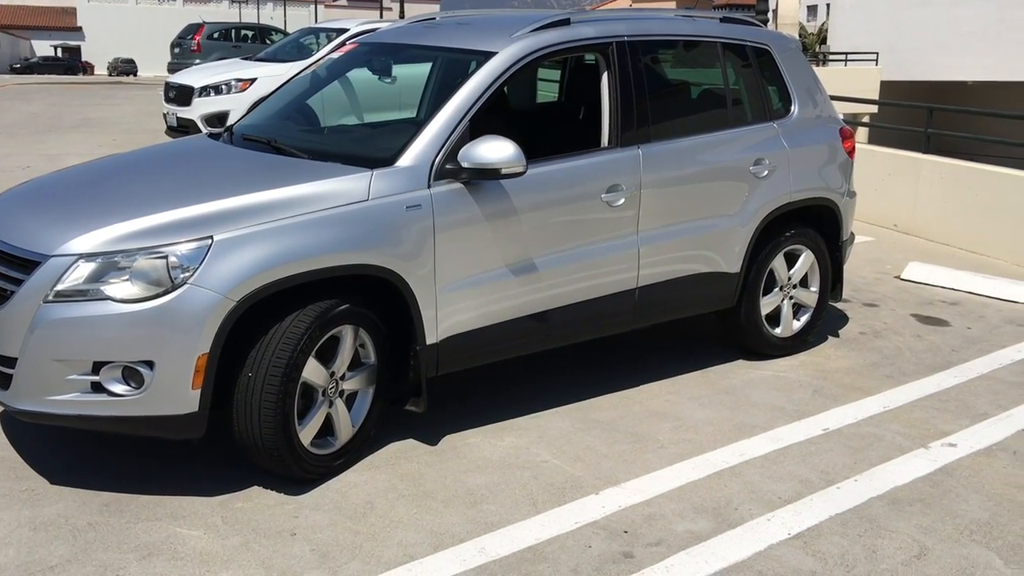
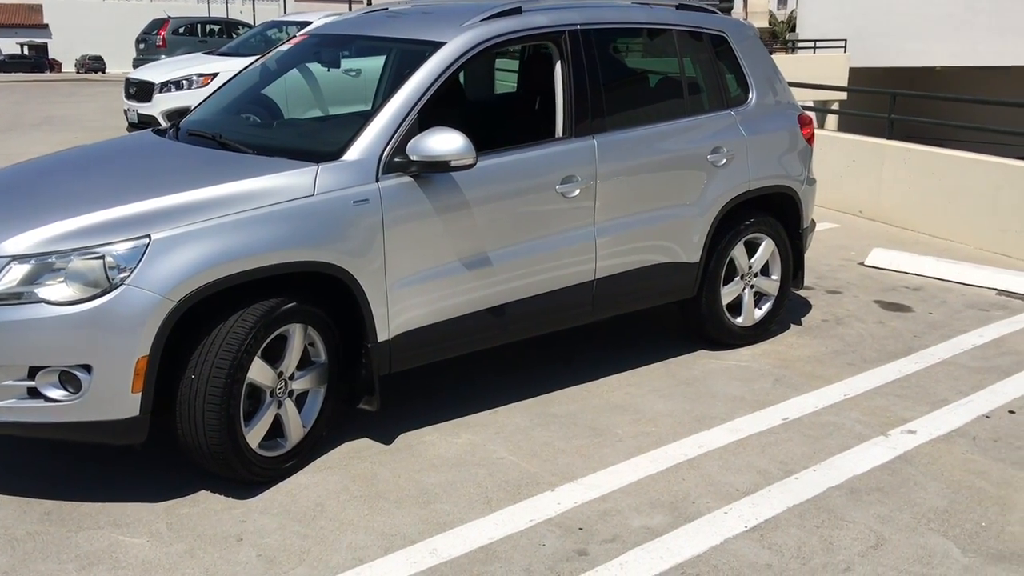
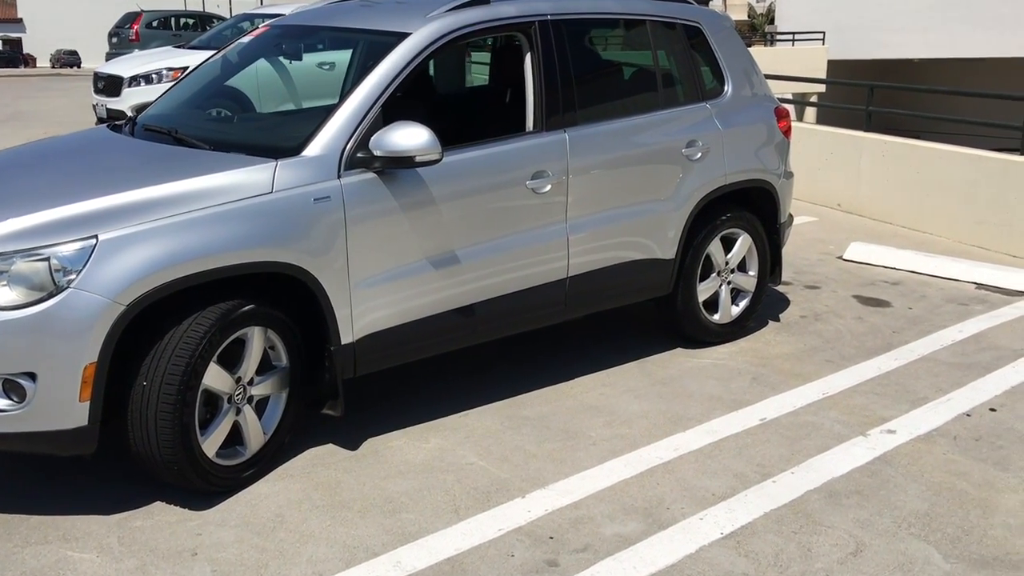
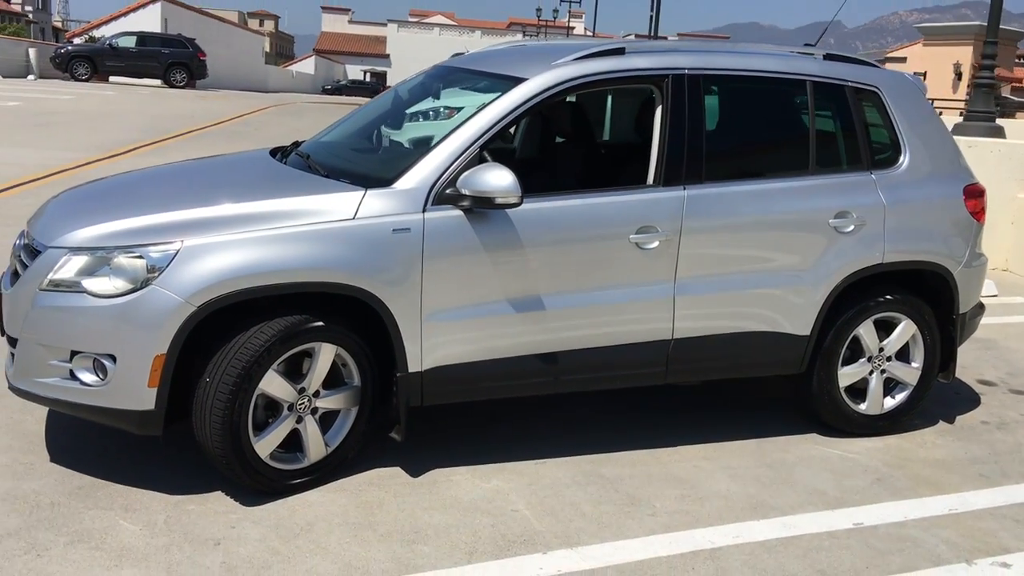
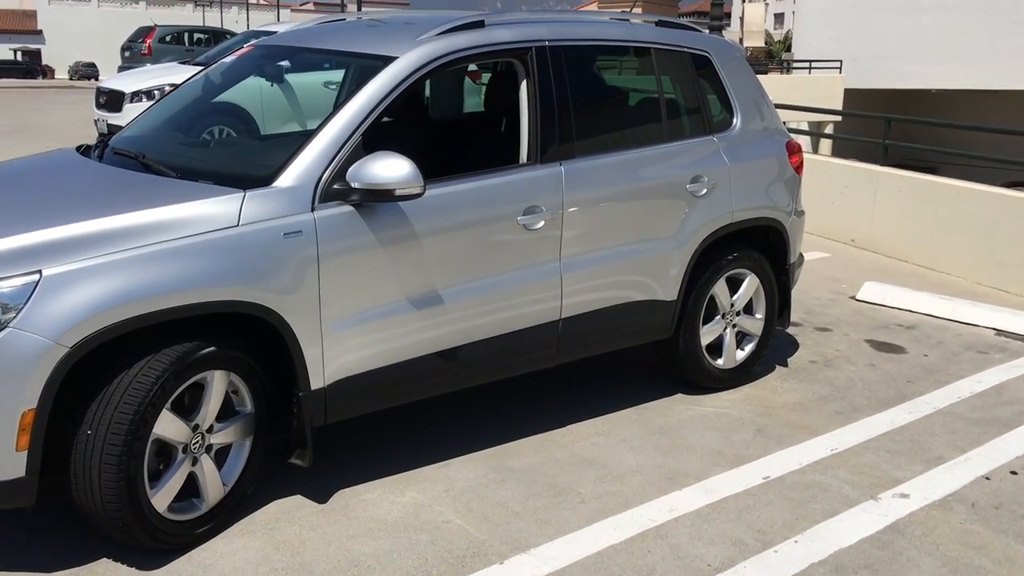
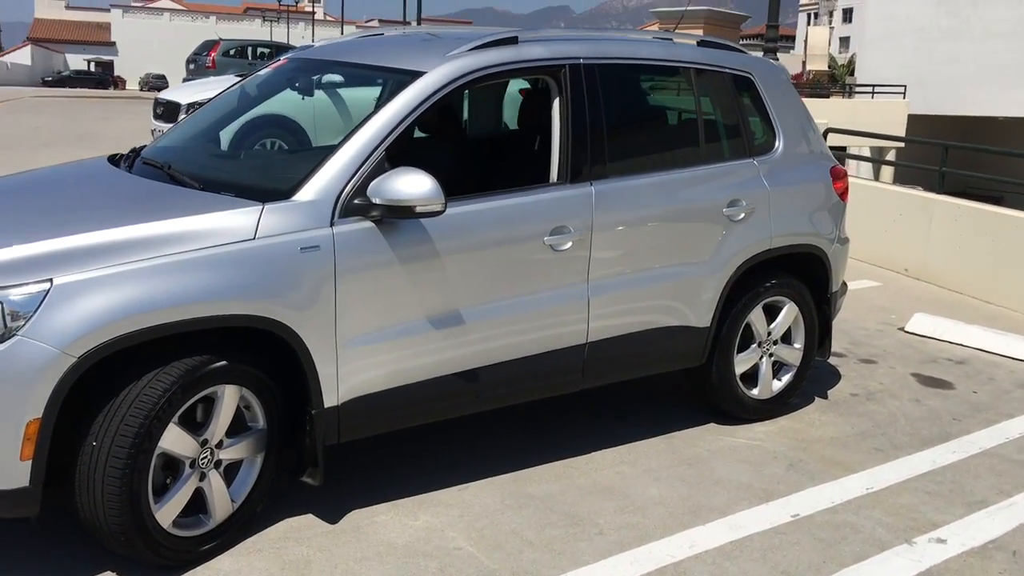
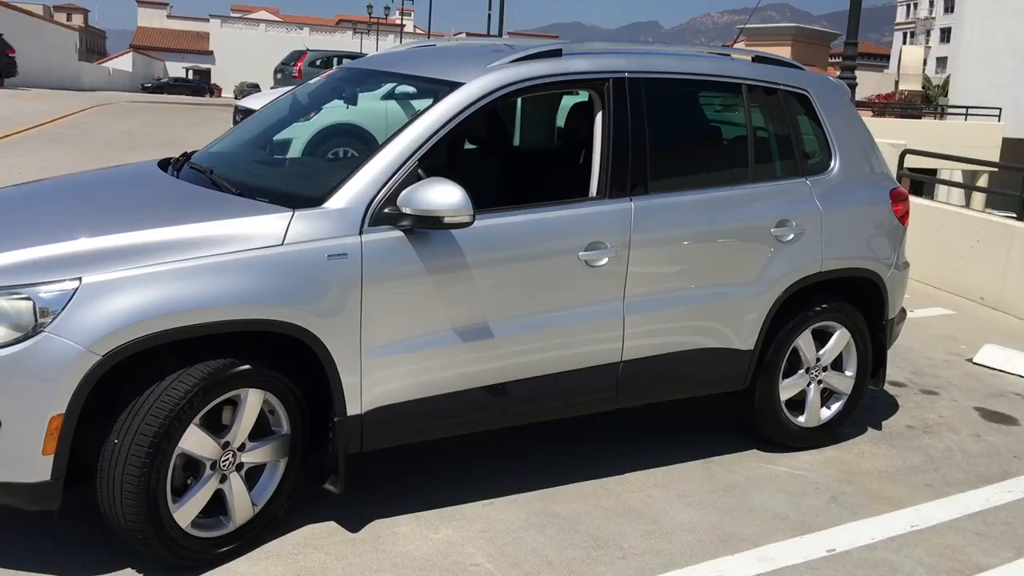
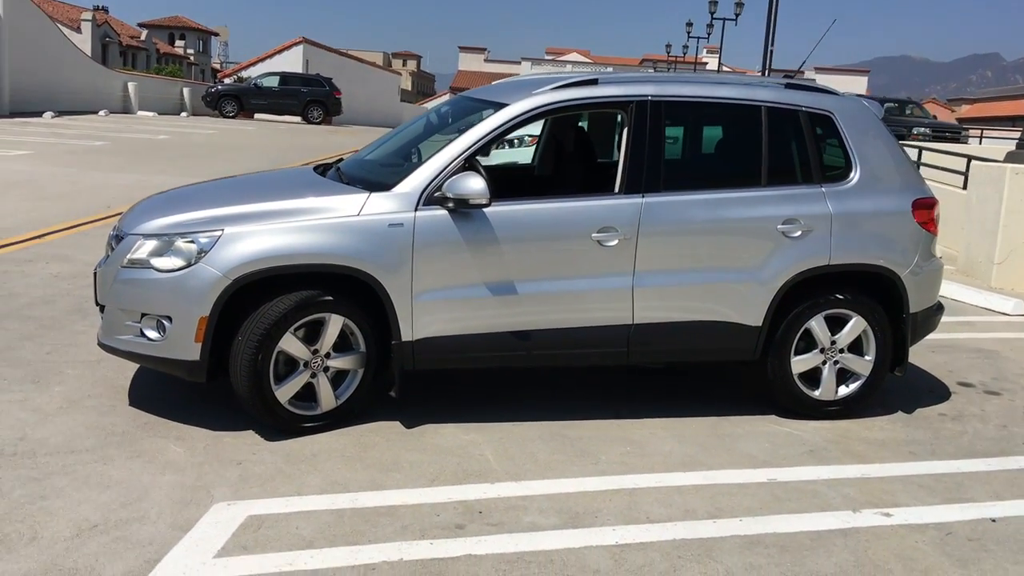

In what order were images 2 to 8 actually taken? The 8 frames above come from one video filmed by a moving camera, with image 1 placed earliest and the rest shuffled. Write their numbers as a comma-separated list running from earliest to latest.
2, 3, 5, 6, 7, 4, 8
